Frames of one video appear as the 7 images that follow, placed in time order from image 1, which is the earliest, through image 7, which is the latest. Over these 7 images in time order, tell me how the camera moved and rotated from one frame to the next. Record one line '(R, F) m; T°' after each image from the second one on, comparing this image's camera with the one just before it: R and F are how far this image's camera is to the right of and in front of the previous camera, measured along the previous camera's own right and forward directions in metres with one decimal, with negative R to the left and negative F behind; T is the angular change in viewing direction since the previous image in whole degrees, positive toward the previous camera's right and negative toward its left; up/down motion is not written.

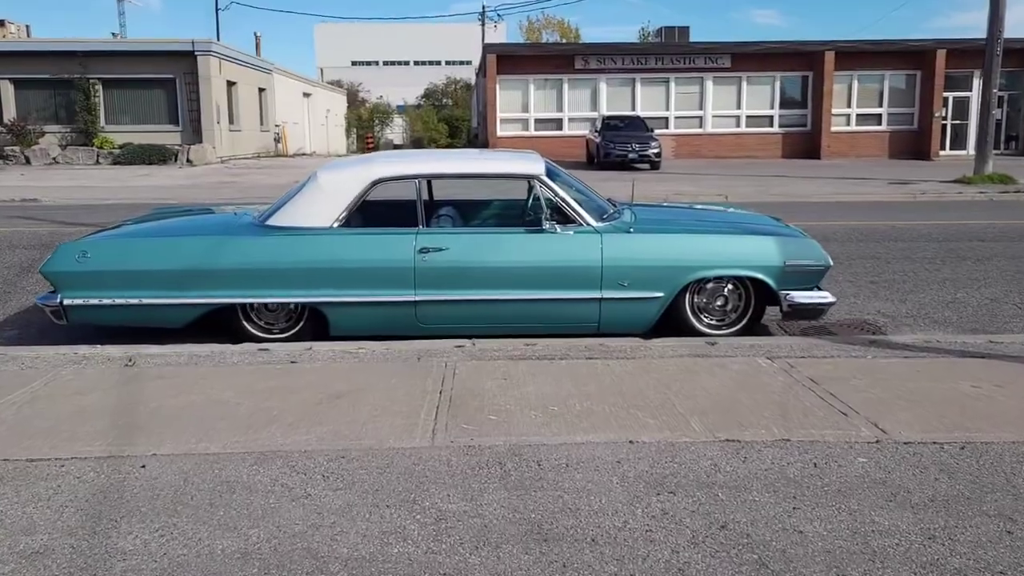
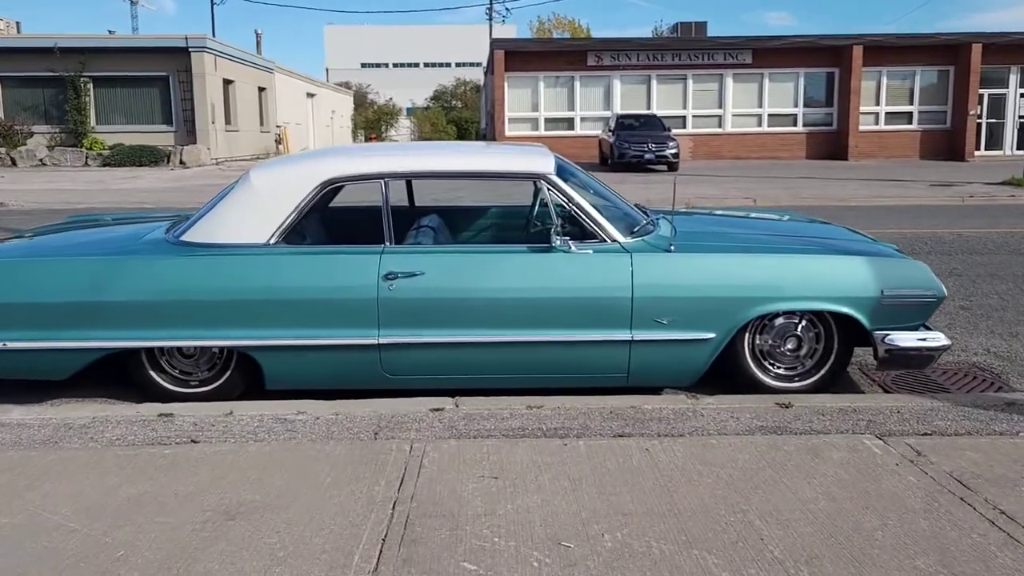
(+0.1, +1.9) m; -1°
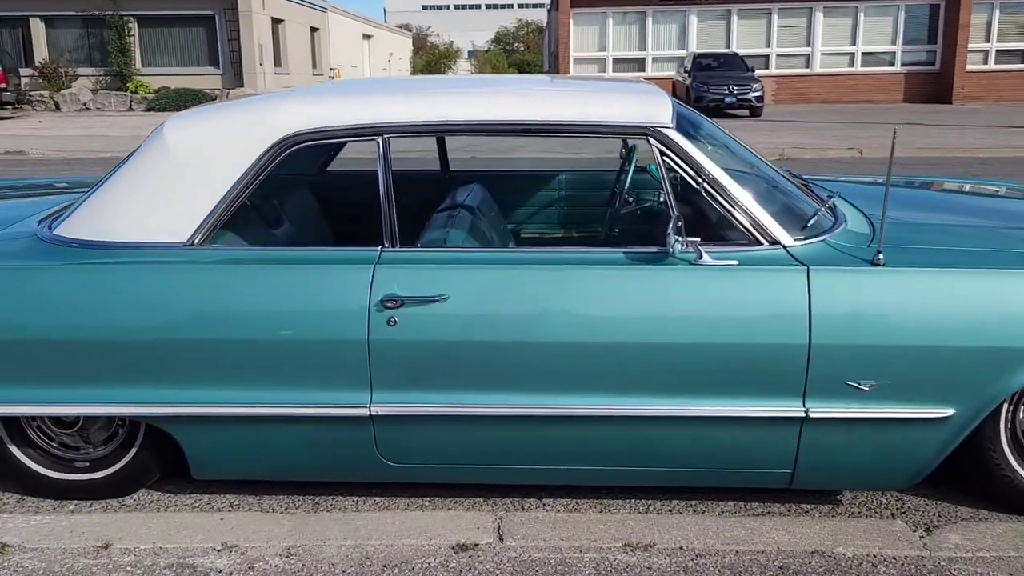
(-0.1, +2.2) m; -4°
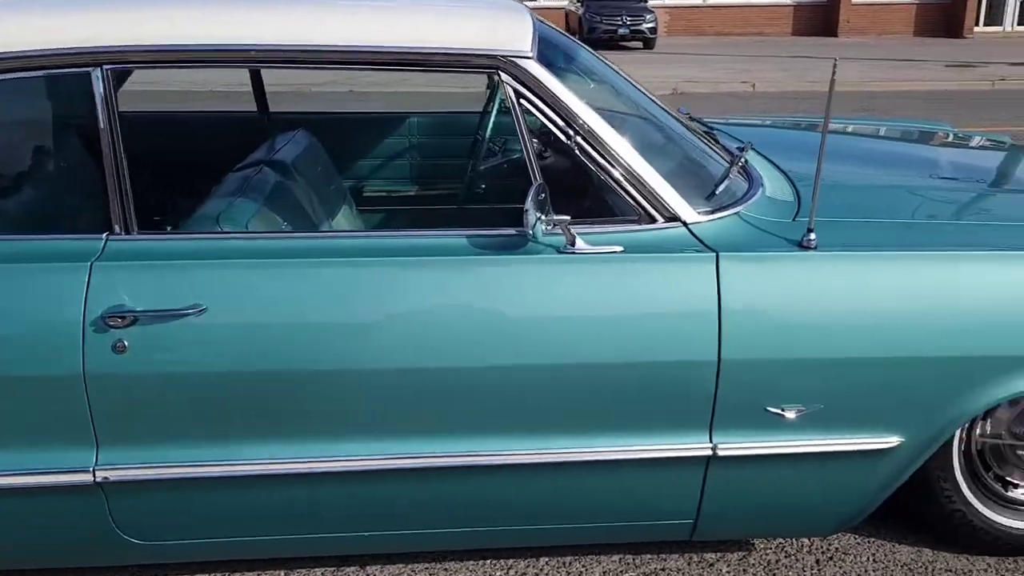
(+0.3, +0.9) m; +7°
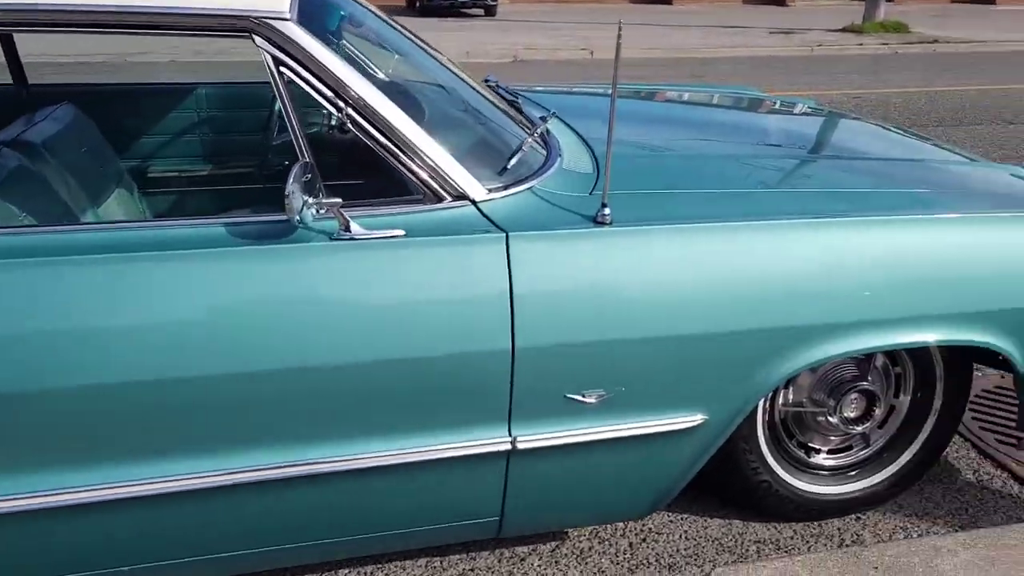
(+0.2, +0.2) m; +9°
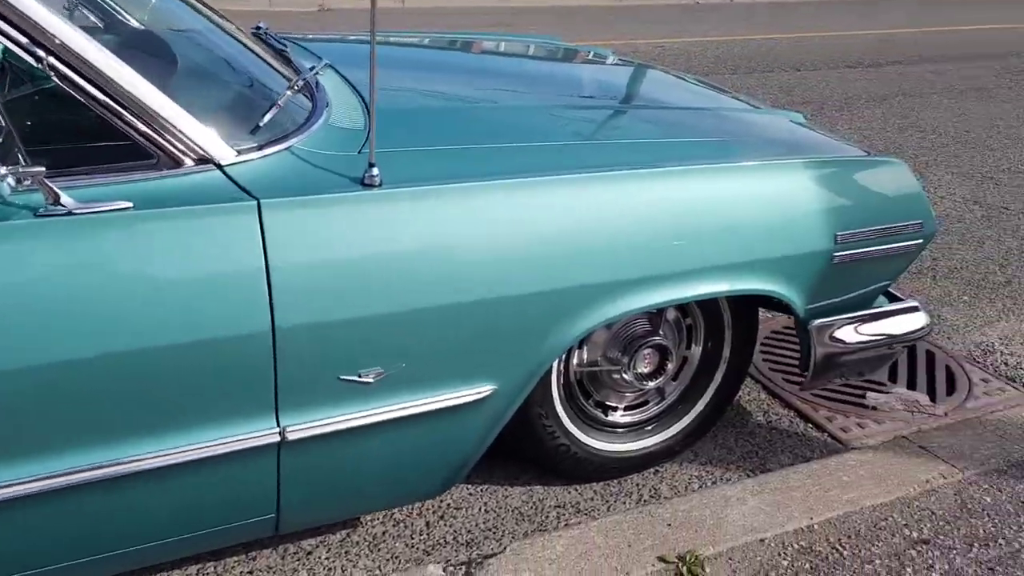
(+0.2, +0.2) m; +11°
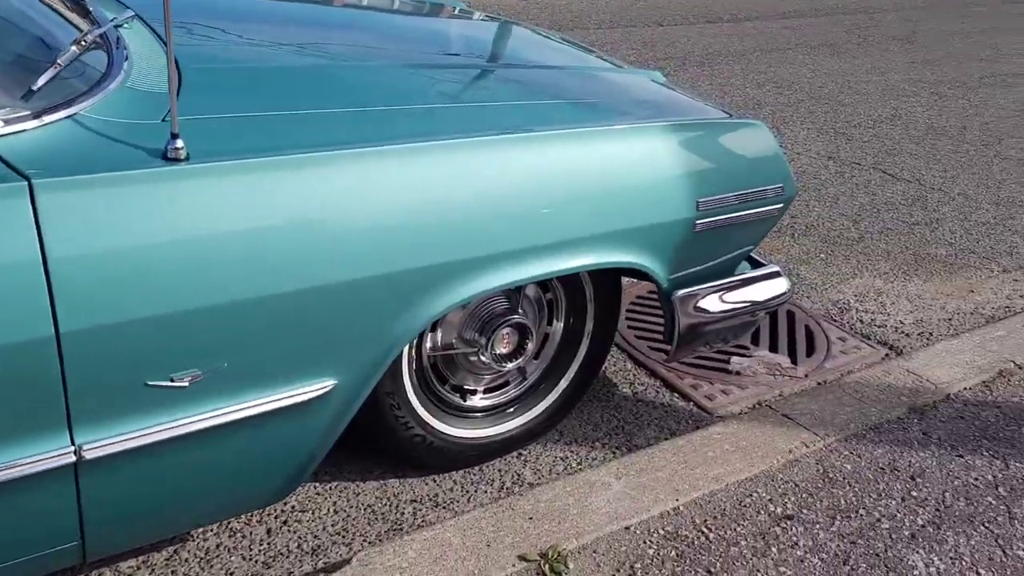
(+0.1, +0.2) m; +8°
